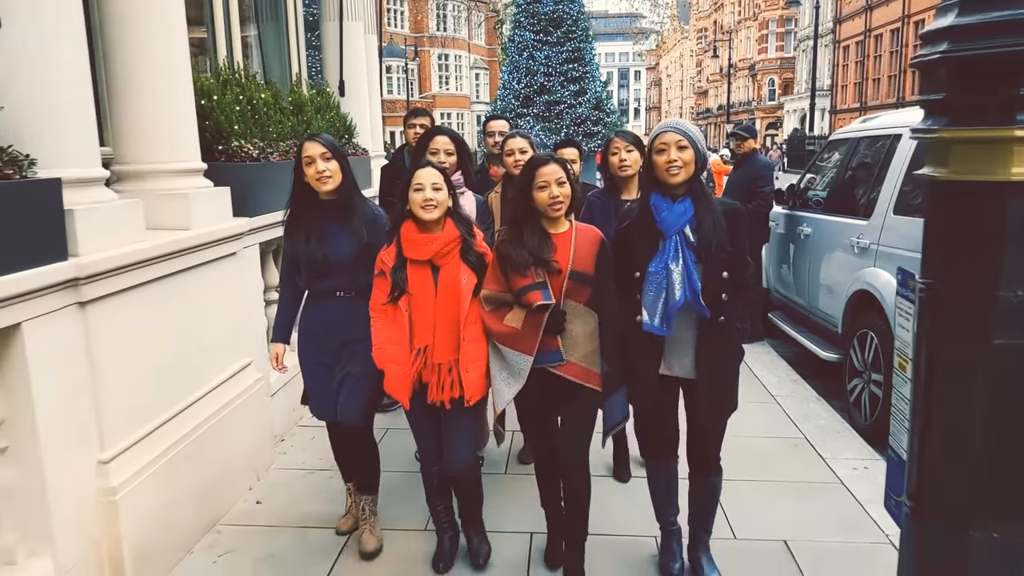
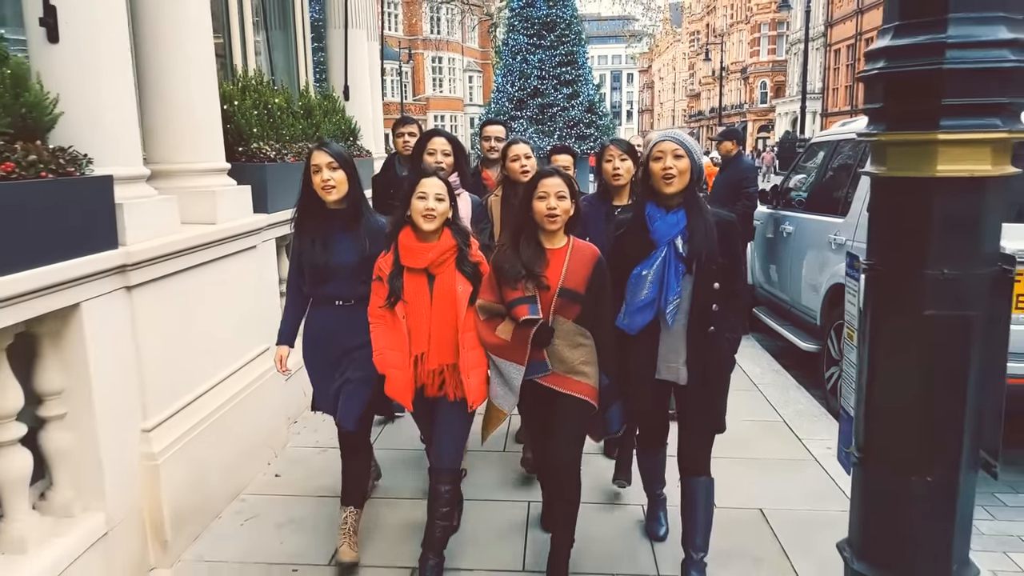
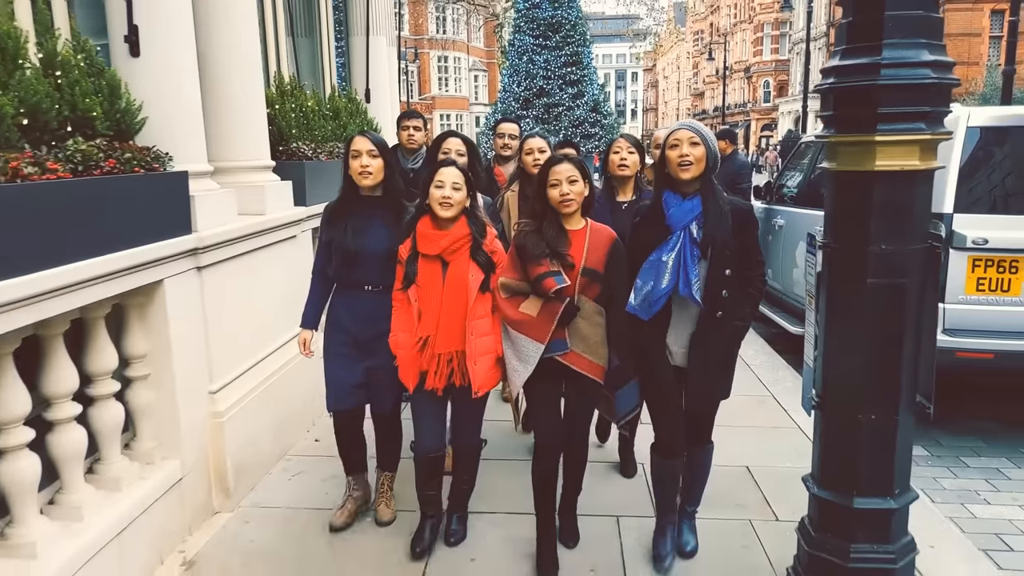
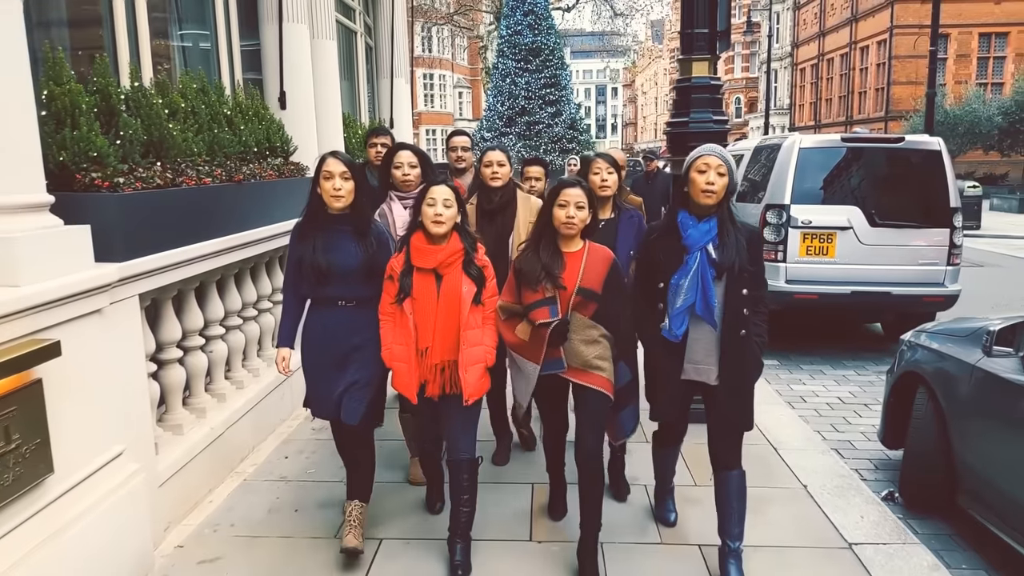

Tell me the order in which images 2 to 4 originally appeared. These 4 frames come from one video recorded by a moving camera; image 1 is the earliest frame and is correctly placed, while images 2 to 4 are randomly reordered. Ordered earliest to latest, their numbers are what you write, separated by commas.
2, 3, 4
